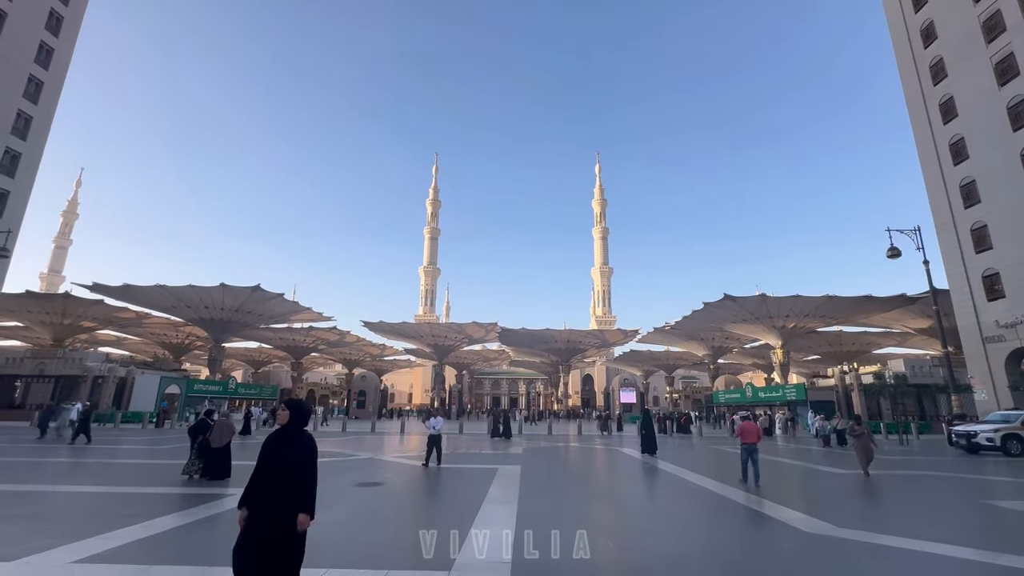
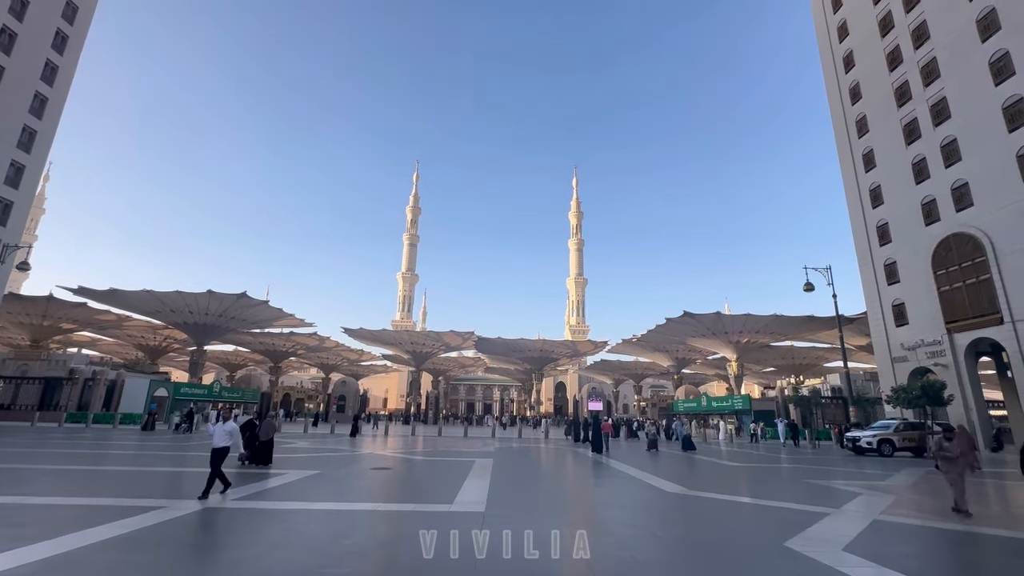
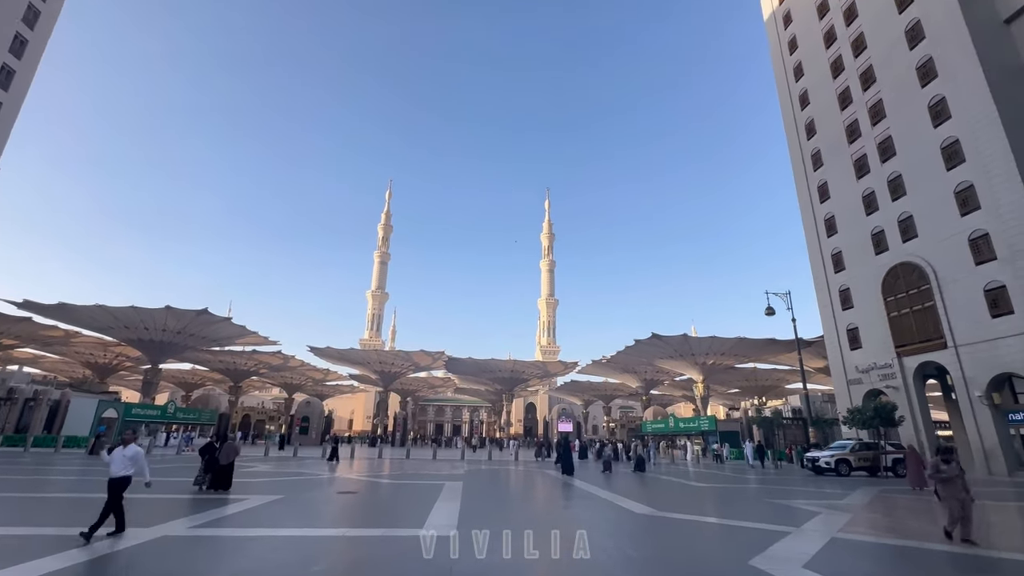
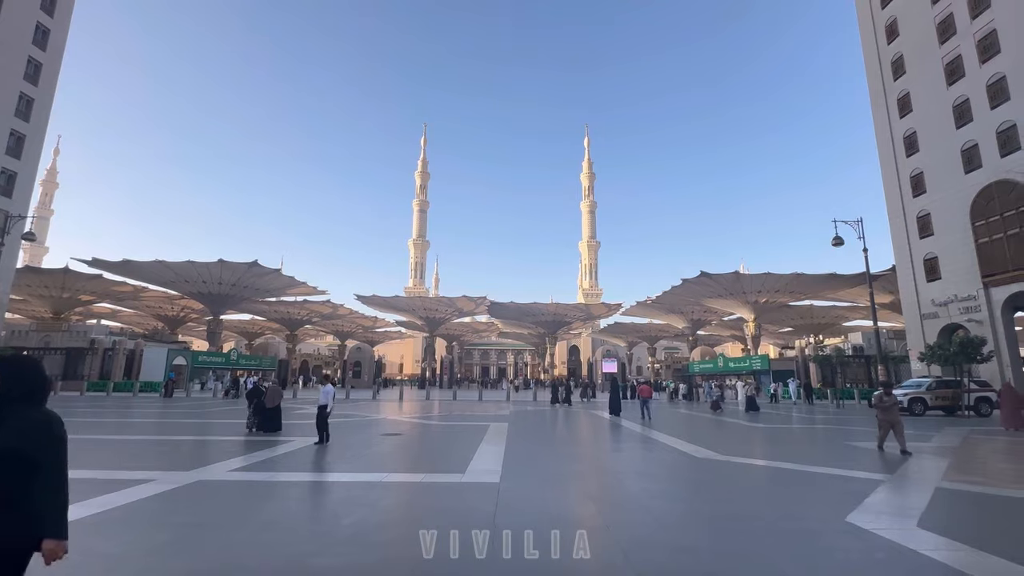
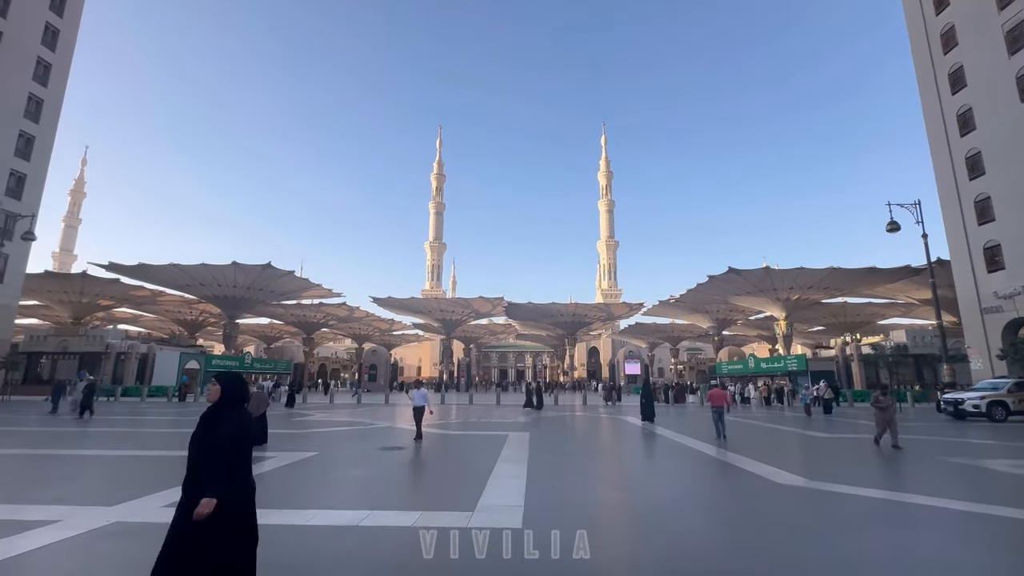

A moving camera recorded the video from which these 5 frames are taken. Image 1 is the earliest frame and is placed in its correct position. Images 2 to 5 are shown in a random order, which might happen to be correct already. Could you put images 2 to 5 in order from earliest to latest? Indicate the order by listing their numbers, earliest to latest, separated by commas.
5, 4, 2, 3
